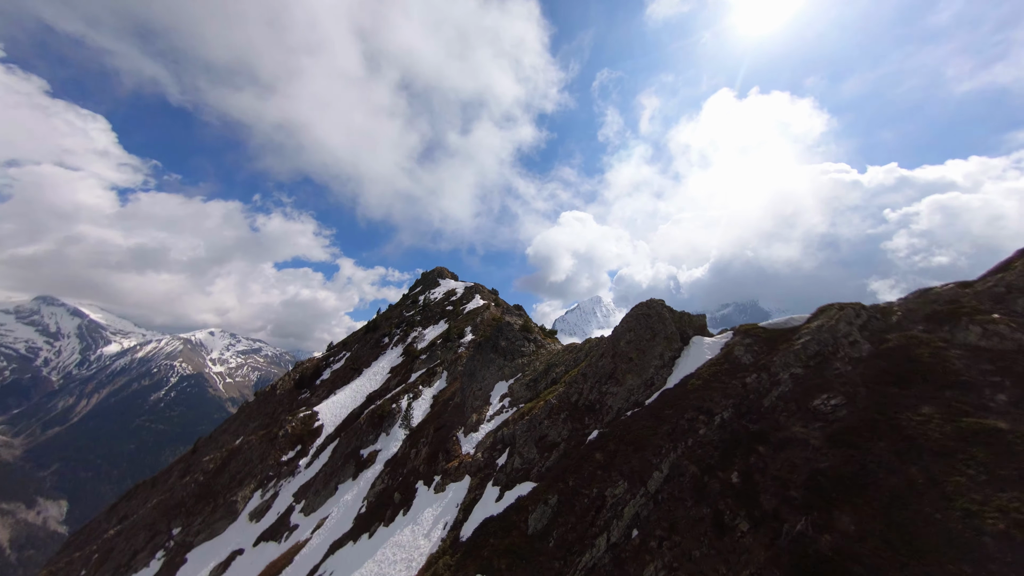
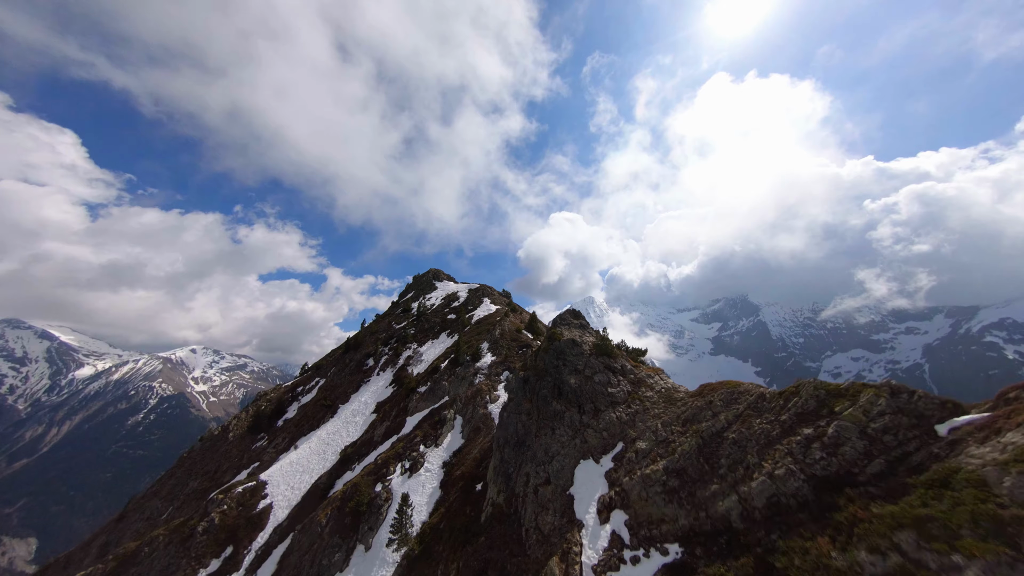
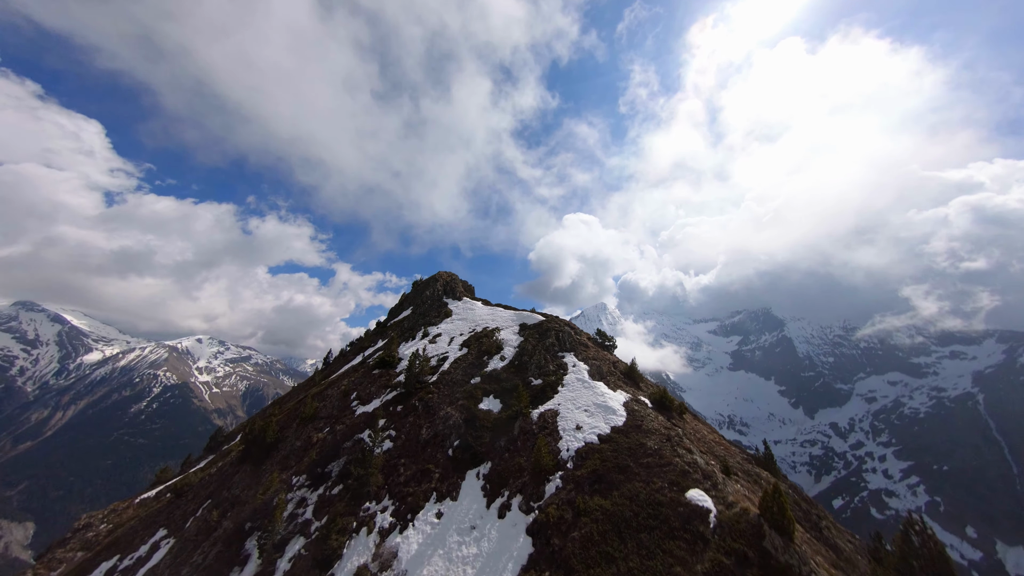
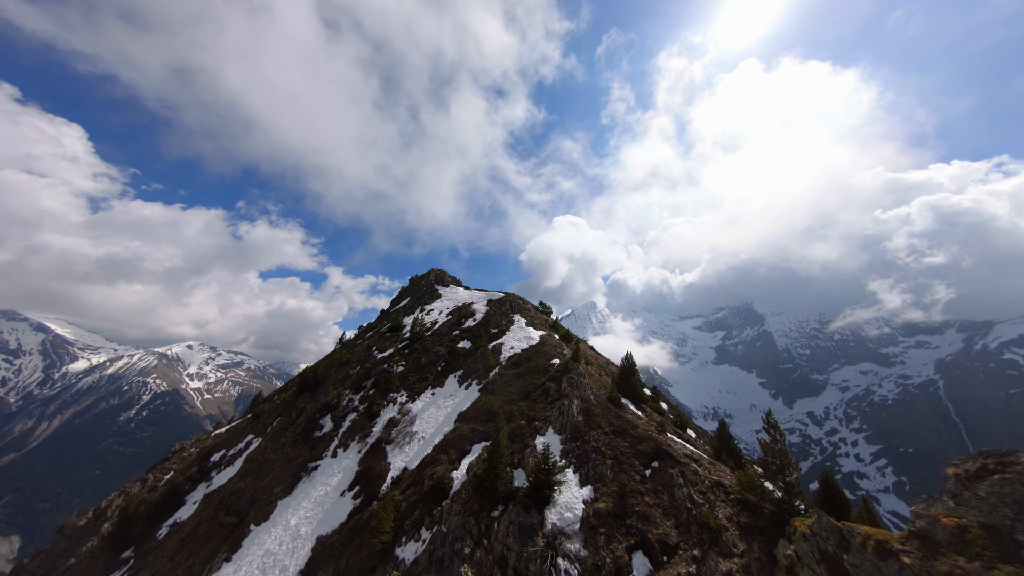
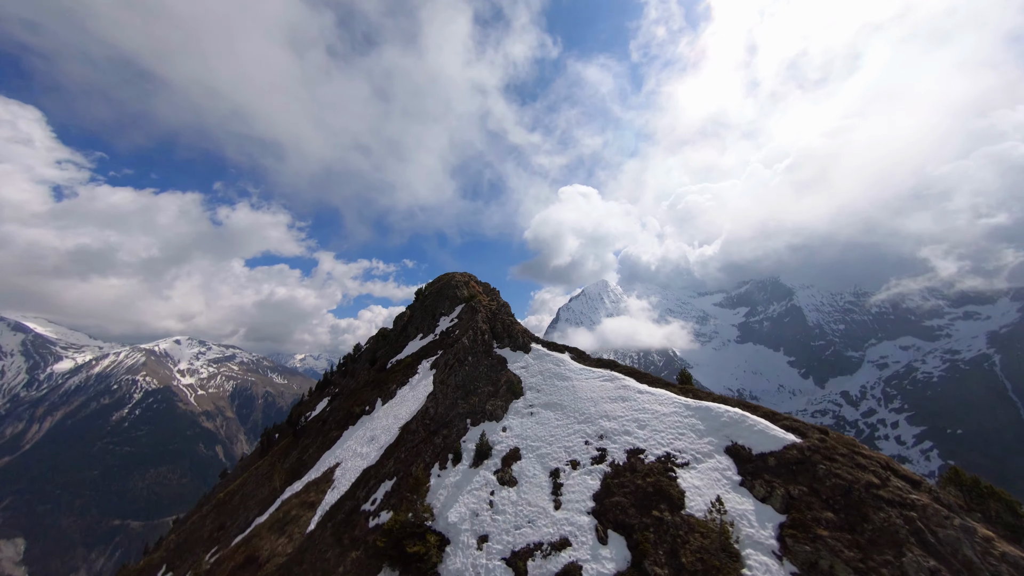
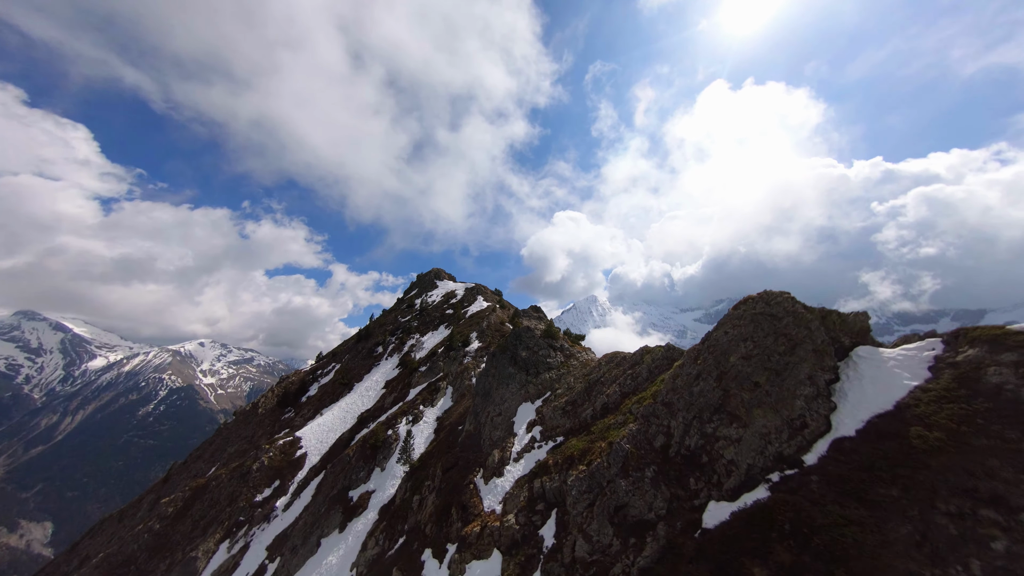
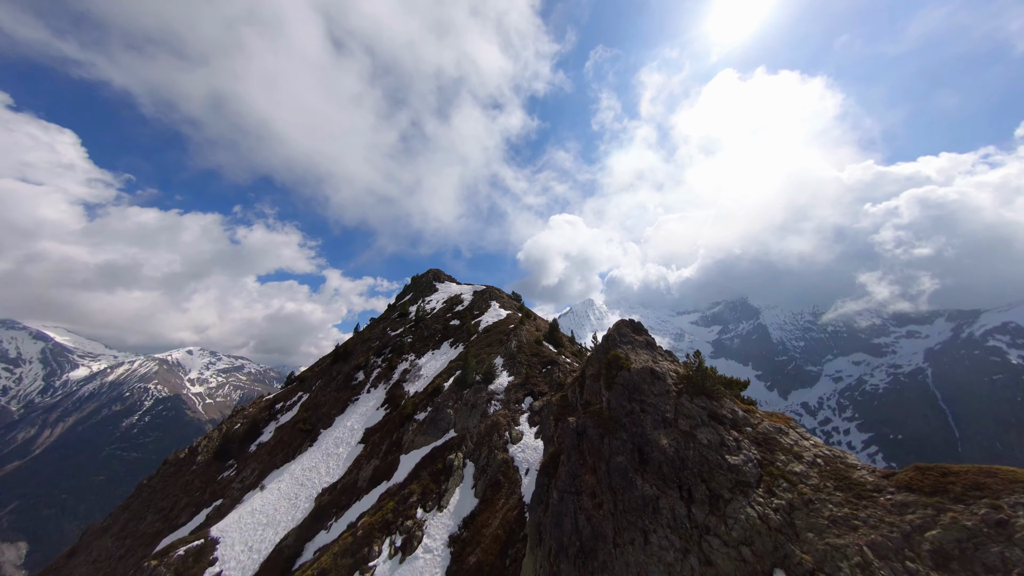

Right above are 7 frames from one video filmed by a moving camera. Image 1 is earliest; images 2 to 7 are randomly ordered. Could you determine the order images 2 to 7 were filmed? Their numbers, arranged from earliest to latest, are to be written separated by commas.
6, 2, 7, 4, 3, 5
